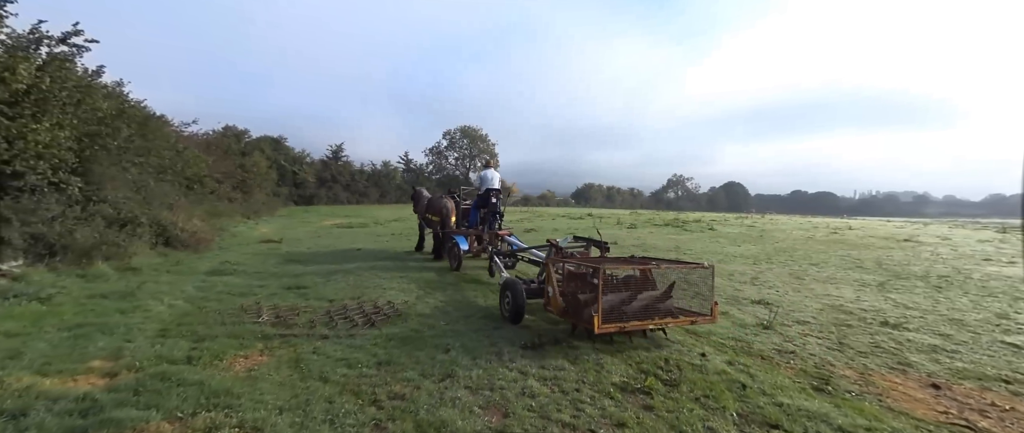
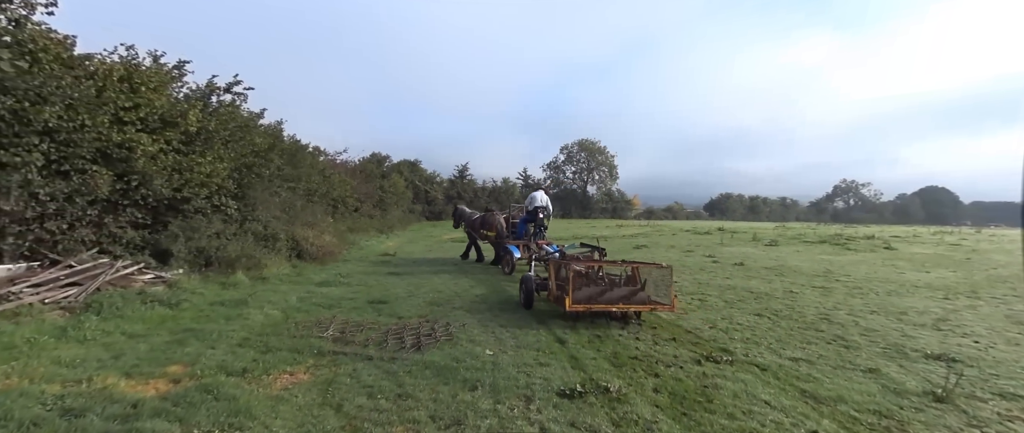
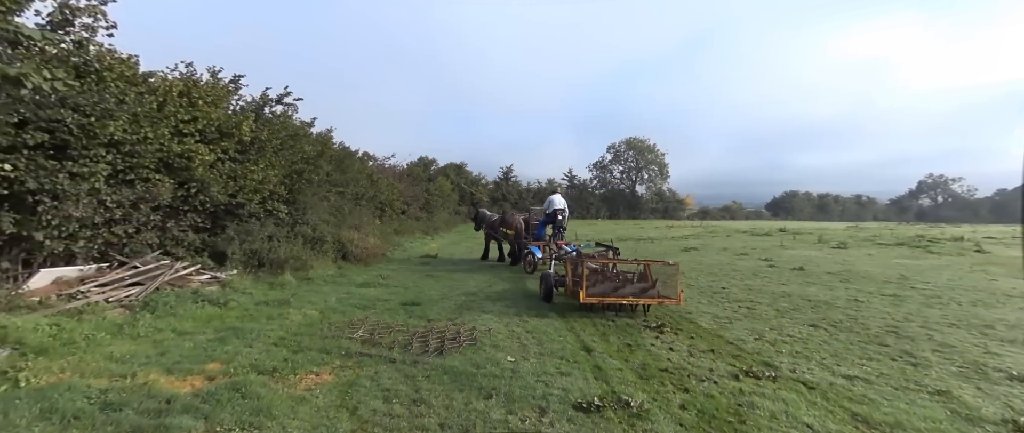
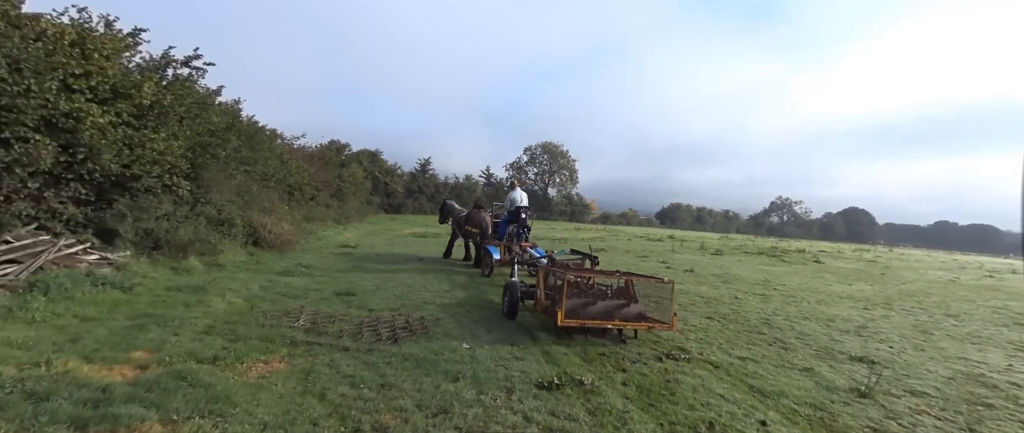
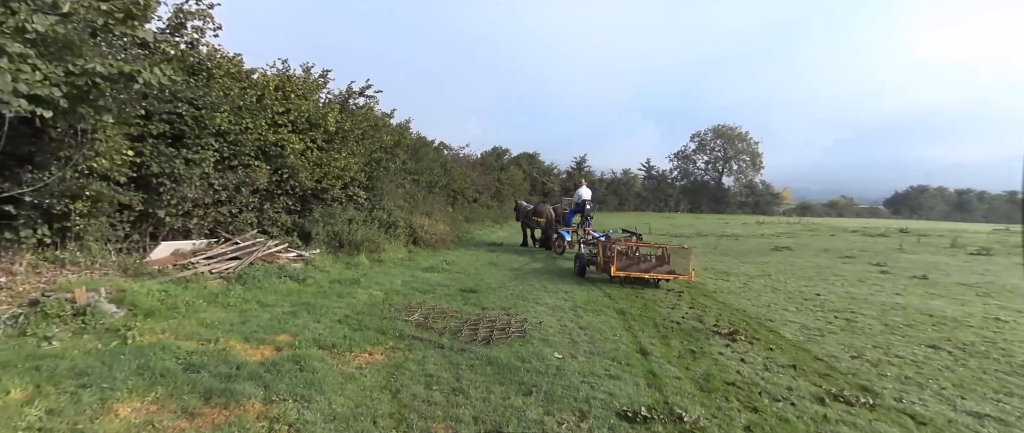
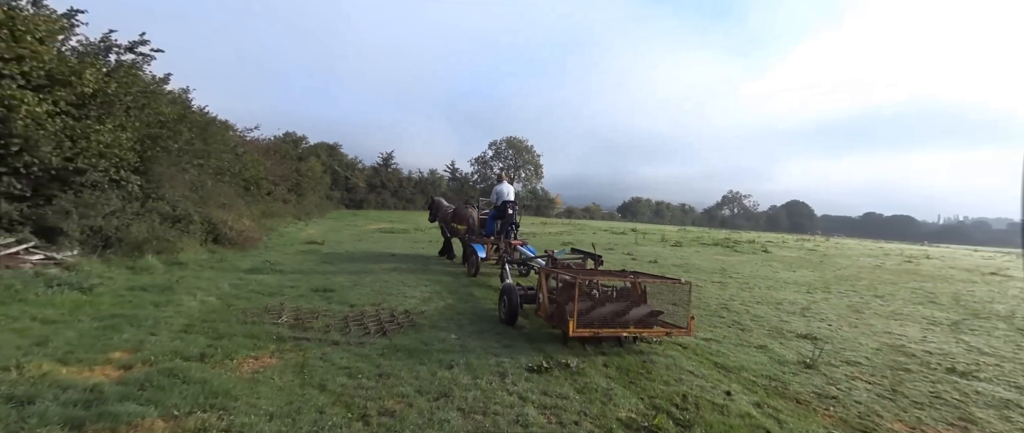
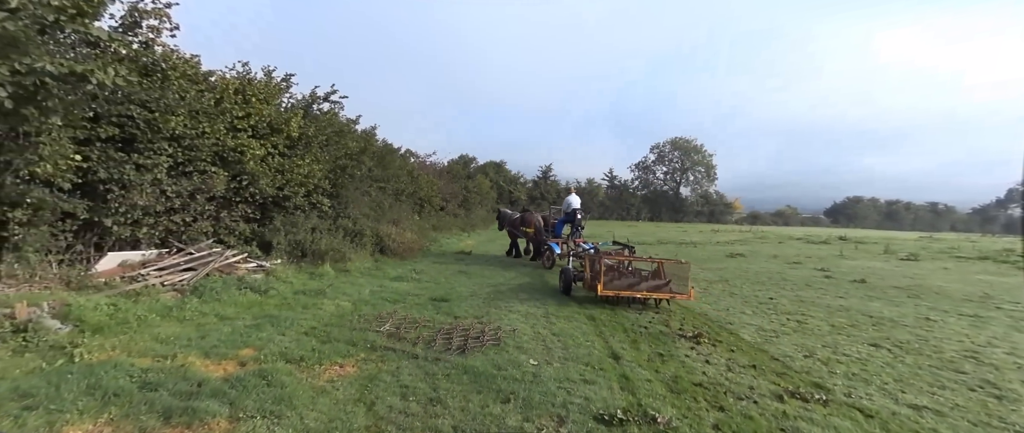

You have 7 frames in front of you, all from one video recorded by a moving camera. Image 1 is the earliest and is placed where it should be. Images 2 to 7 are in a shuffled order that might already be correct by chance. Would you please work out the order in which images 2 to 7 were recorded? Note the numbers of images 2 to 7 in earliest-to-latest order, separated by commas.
6, 4, 2, 3, 7, 5
